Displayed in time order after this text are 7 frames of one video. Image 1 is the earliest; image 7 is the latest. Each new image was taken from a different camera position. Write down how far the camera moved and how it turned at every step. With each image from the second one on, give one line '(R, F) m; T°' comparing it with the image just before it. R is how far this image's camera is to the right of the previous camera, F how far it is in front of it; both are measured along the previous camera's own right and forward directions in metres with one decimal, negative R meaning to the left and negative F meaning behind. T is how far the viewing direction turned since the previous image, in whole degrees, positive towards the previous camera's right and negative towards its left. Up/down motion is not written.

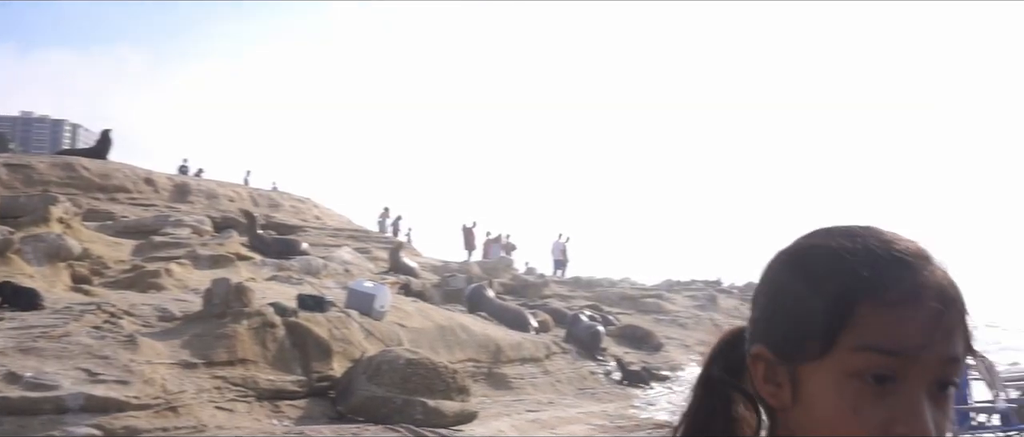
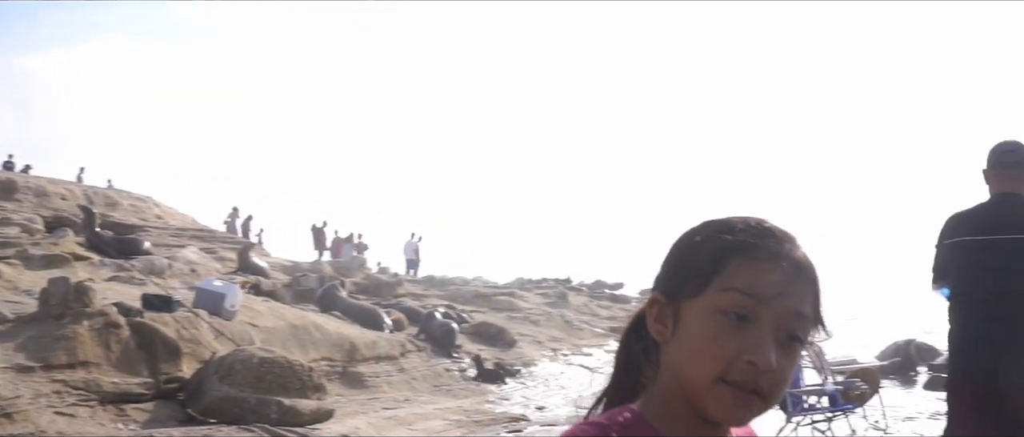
(0.0, -0.1) m; +10°
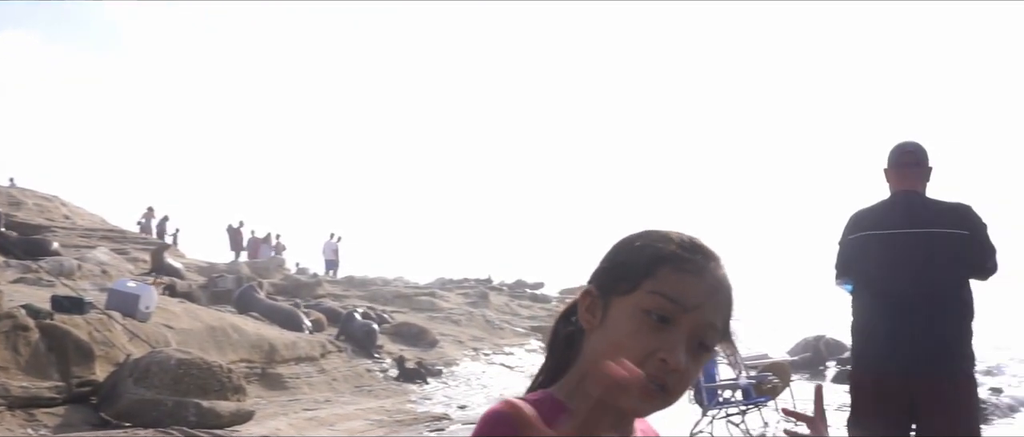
(0.0, -0.1) m; +5°
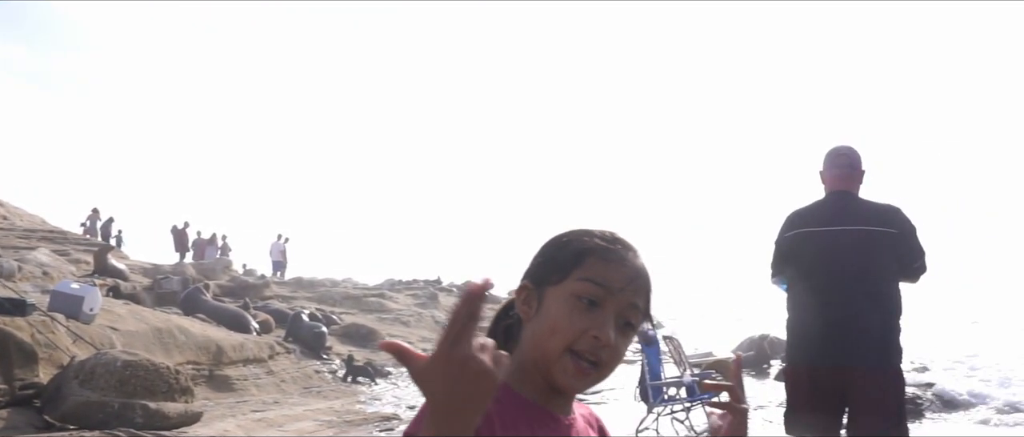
(0.0, -0.1) m; +3°
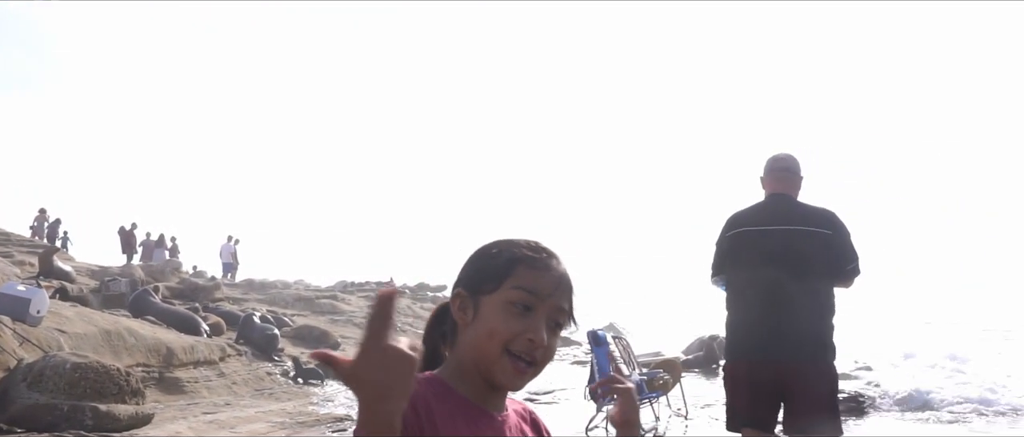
(0.0, -0.1) m; +3°
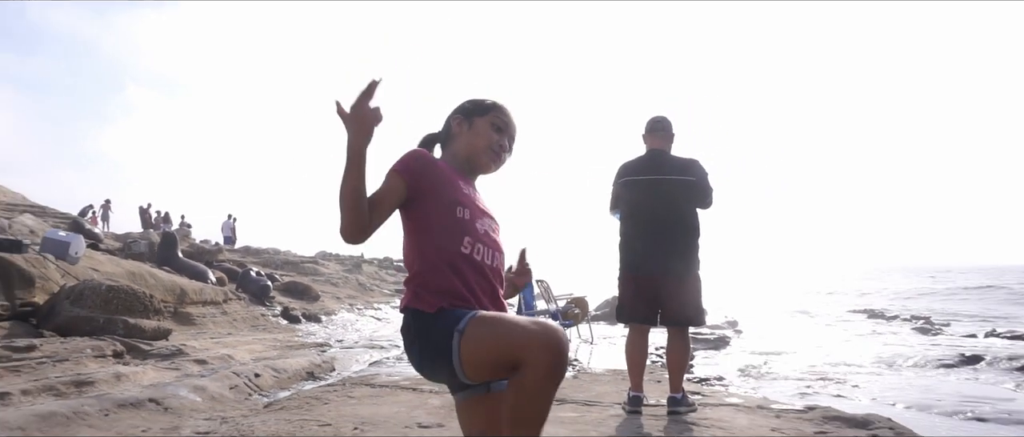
(+0.3, -2.1) m; +2°
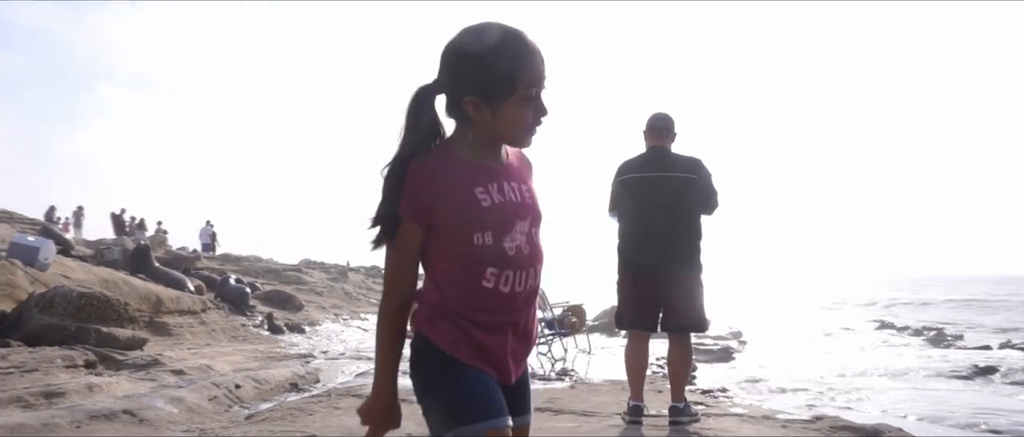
(-0.1, +0.4) m; +1°
